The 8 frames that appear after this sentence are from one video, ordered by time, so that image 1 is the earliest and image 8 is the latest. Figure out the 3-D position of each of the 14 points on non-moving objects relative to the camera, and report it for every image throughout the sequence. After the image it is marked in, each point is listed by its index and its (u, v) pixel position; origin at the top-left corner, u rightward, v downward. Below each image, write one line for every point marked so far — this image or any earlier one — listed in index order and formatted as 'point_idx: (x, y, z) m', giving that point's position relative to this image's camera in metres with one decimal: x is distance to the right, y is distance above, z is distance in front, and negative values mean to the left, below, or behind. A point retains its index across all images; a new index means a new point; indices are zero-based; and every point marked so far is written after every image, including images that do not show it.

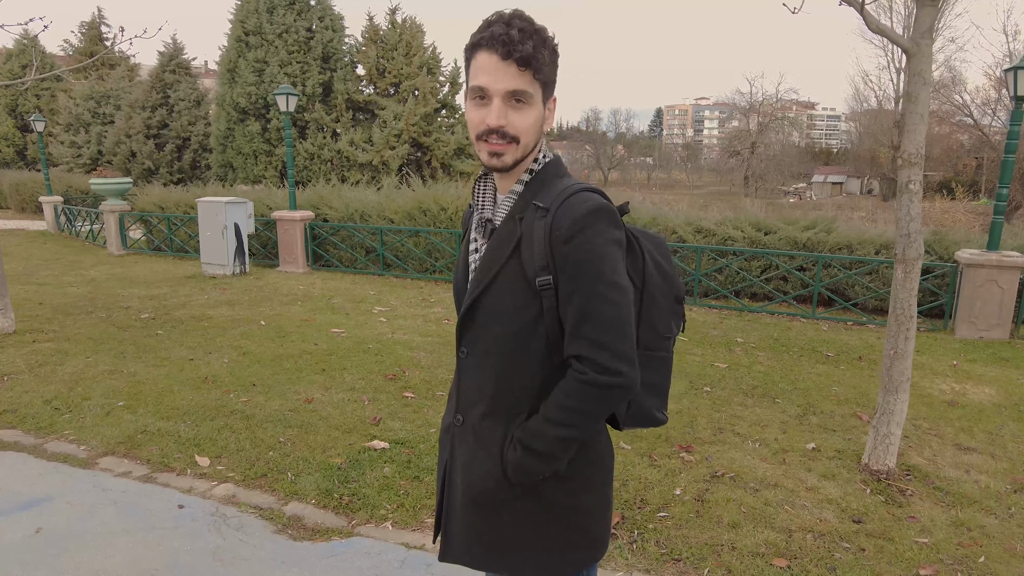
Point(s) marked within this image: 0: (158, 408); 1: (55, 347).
0: (-2.2, -0.8, +4.2) m
1: (-3.9, -0.5, +5.6) m
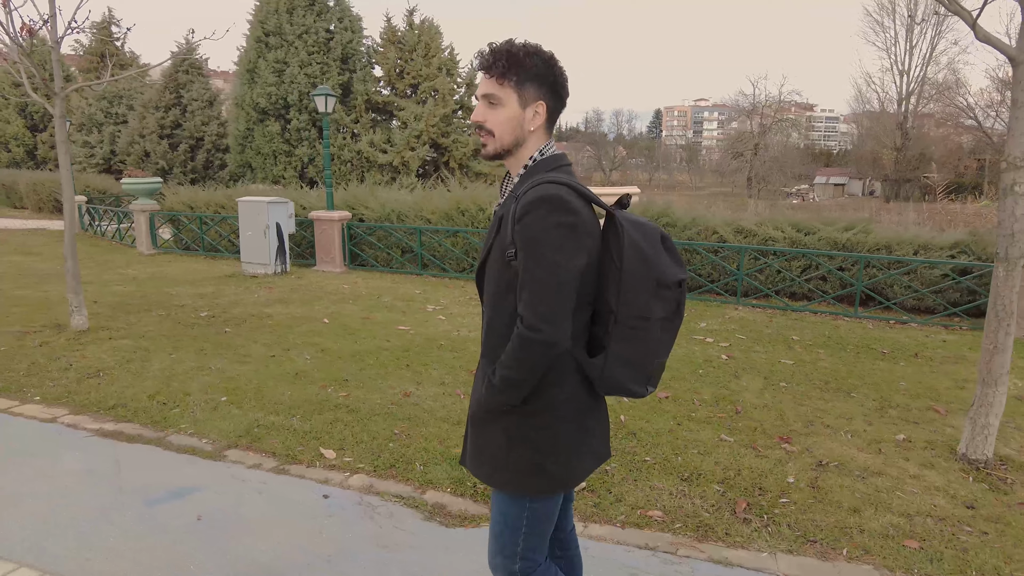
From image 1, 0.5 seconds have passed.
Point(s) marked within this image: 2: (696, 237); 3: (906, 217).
0: (-1.6, -0.7, +4.3) m
1: (-3.3, -0.5, +5.7) m
2: (+2.7, +0.7, +9.4) m
3: (+6.0, +1.1, +10.0) m
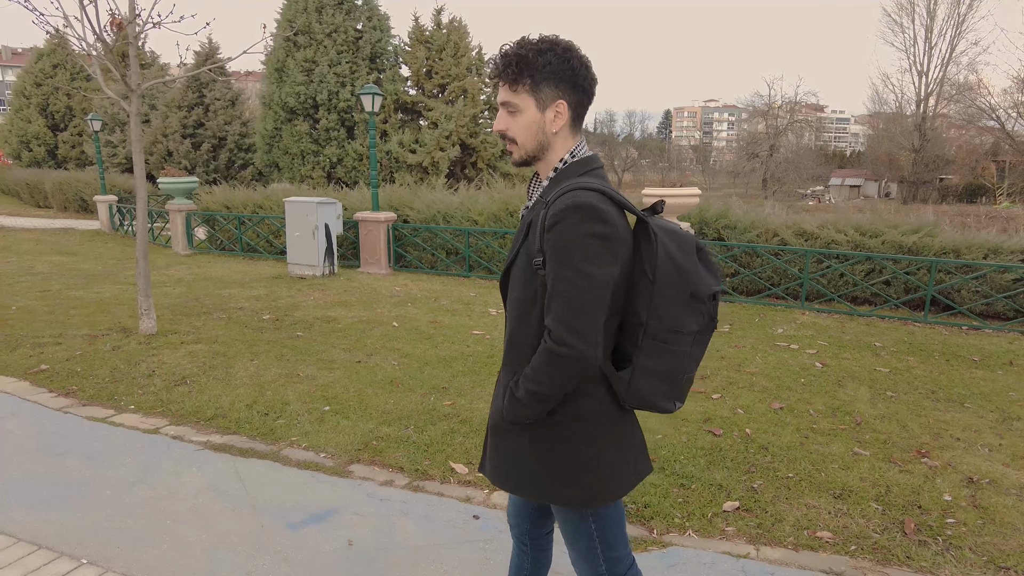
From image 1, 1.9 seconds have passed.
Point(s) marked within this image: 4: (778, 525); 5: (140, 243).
0: (-0.9, -0.8, +4.1) m
1: (-2.6, -0.5, +5.6) m
2: (+3.5, +0.7, +9.2) m
3: (+6.8, +1.0, +9.7) m
4: (+1.2, -1.1, +3.0) m
5: (-3.2, +0.4, +5.7) m
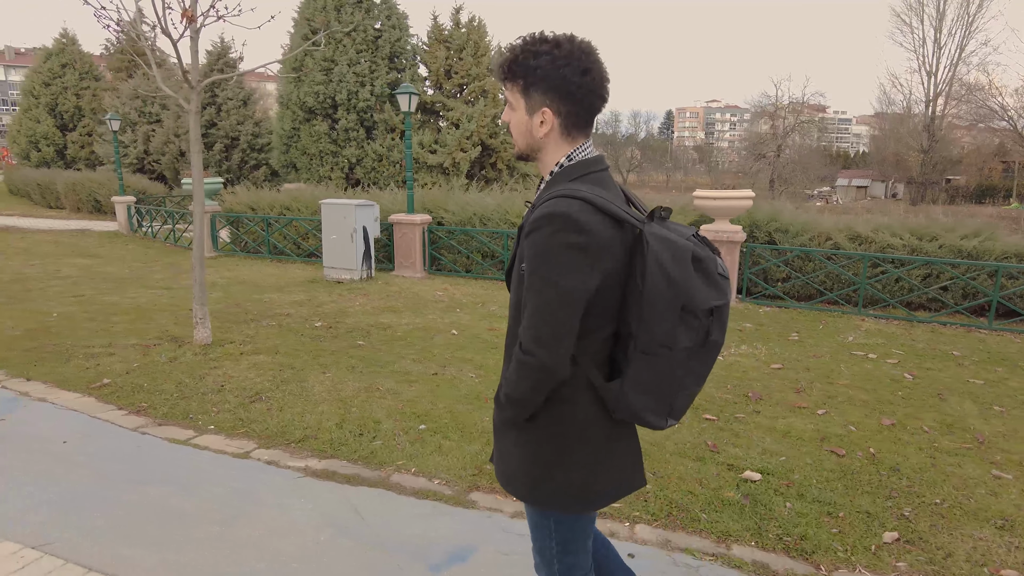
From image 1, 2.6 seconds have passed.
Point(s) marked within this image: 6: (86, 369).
0: (-0.3, -0.8, +3.8) m
1: (-1.9, -0.6, +5.3) m
2: (+4.1, +0.6, +9.0) m
3: (+7.4, +1.0, +9.5) m
4: (+1.9, -1.2, +2.8) m
5: (-2.6, +0.3, +5.4) m
6: (-3.2, -0.6, +4.9) m
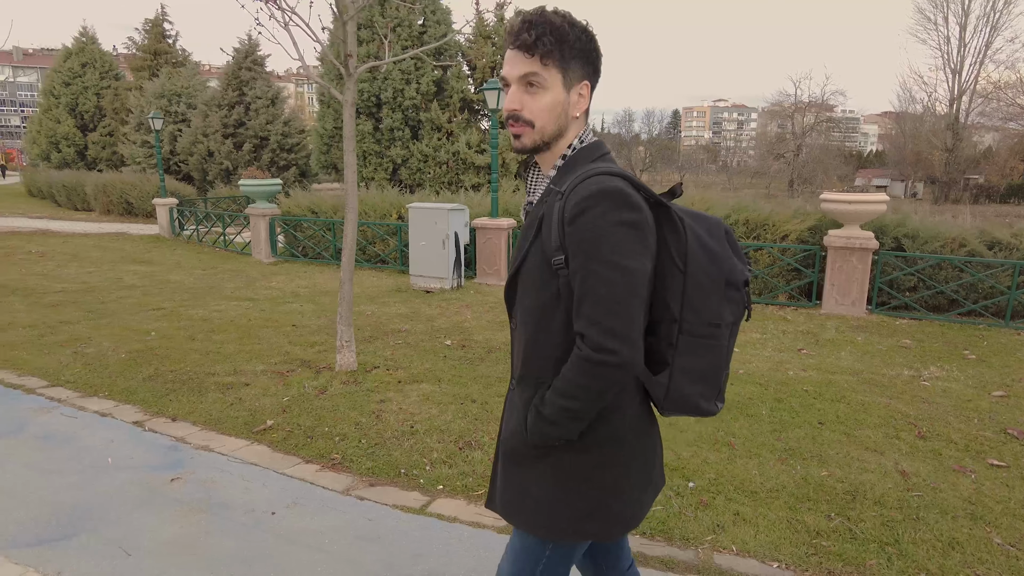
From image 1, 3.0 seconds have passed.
0: (+1.2, -1.0, +3.2) m
1: (-0.5, -0.7, +4.6) m
2: (+5.5, +0.5, +8.3) m
3: (+8.8, +0.9, +8.8) m
4: (+3.3, -1.3, +2.1) m
5: (-1.2, +0.2, +4.8) m
6: (-1.8, -0.8, +4.2) m
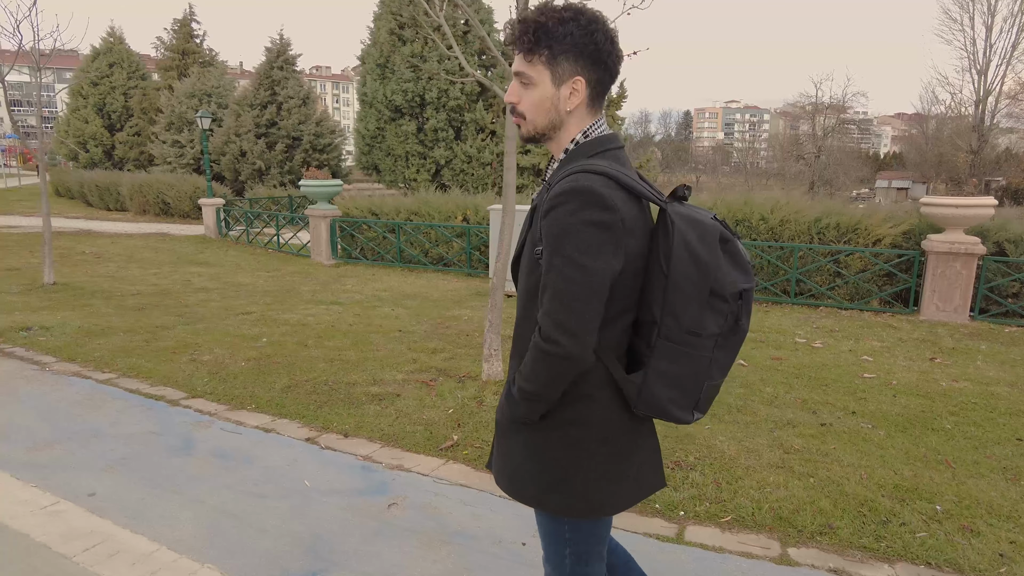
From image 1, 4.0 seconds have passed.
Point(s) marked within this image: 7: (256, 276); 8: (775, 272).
0: (+2.3, -1.0, +2.9) m
1: (+0.6, -0.8, +4.4) m
2: (+6.6, +0.4, +8.1) m
3: (+10.0, +0.8, +8.6) m
4: (+4.4, -1.4, +1.9) m
5: (-0.1, +0.1, +4.6) m
6: (-0.7, -0.8, +4.0) m
7: (-4.0, +0.2, +10.0) m
8: (+3.8, +0.2, +9.4) m
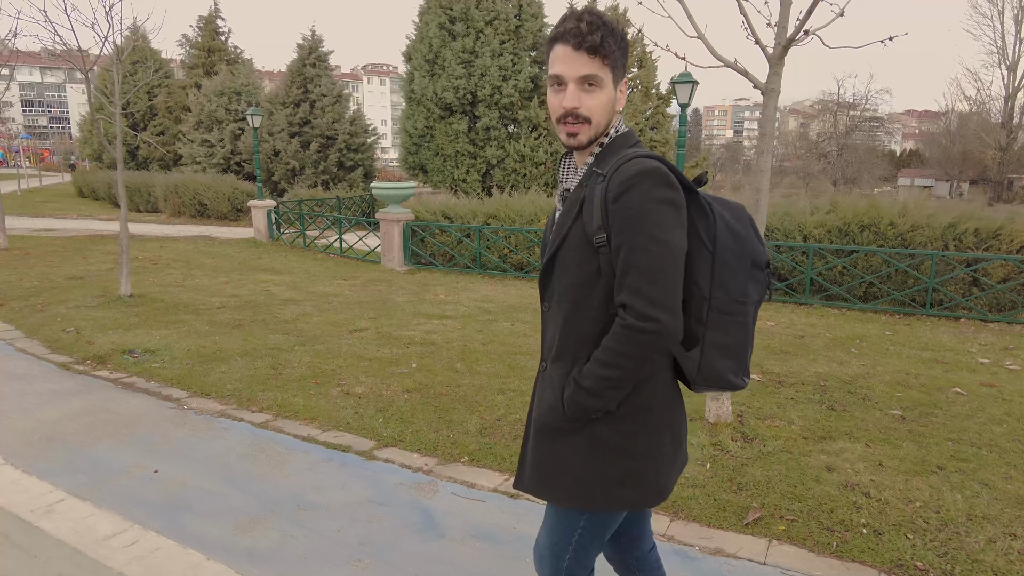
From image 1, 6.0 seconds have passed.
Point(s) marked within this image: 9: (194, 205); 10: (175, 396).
0: (+3.7, -1.2, +2.2) m
1: (+2.0, -0.9, +3.7) m
2: (+8.0, +0.3, +7.4) m
3: (+11.4, +0.7, +7.8) m
4: (+5.8, -1.5, +1.2) m
5: (+1.3, 0.0, +3.8) m
6: (+0.7, -1.0, +3.3) m
7: (-2.5, 0.0, +9.3) m
8: (+5.2, +0.1, +8.7) m
9: (-9.6, +2.5, +19.6) m
10: (-2.3, -0.7, +4.5) m
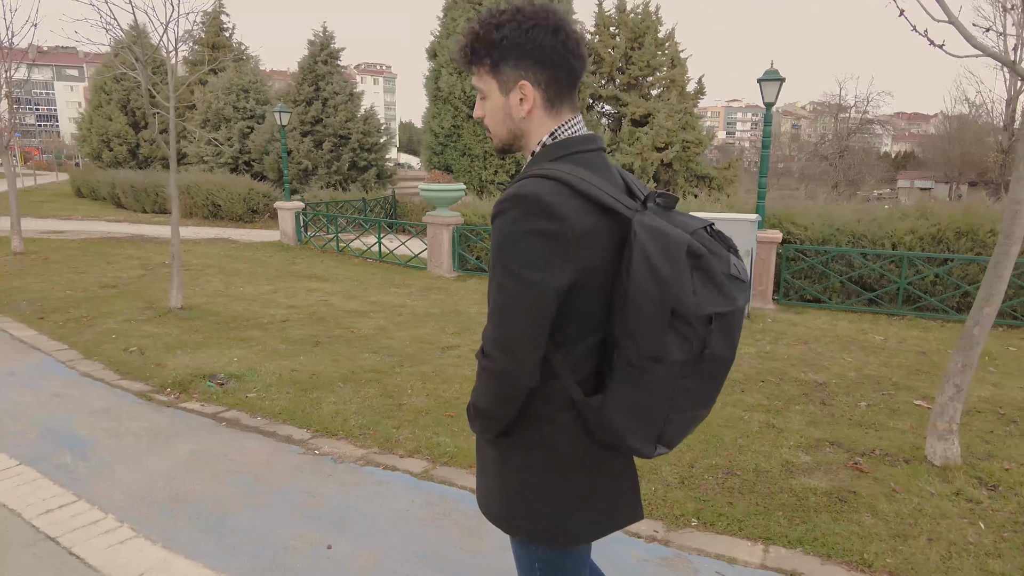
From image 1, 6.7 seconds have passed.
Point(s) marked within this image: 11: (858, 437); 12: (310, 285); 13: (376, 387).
0: (+4.8, -1.3, +1.7) m
1: (+3.1, -1.0, +3.1) m
2: (+9.0, +0.2, +6.9) m
3: (+12.4, +0.5, +7.4) m
4: (+6.9, -1.6, +0.7) m
5: (+2.4, -0.1, +3.3) m
6: (+1.8, -1.1, +2.7) m
7: (-1.6, -0.1, +8.7) m
8: (+6.2, 0.0, +8.1) m
9: (-8.8, +2.3, +18.8) m
10: (-1.3, -0.9, +3.8) m
11: (+2.1, -0.9, +4.0) m
12: (-2.9, 0.0, +9.2) m
13: (-1.0, -0.7, +4.8) m
